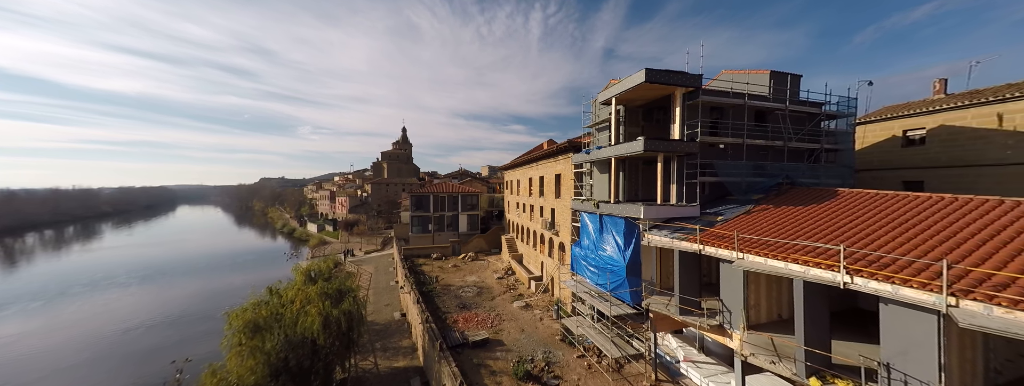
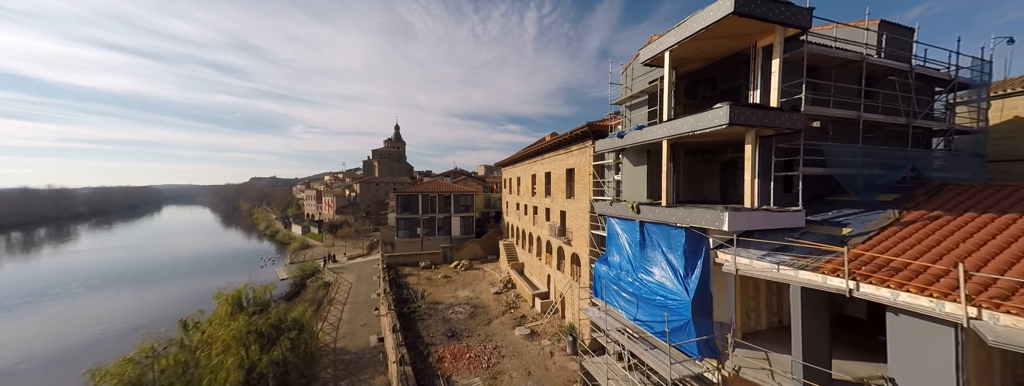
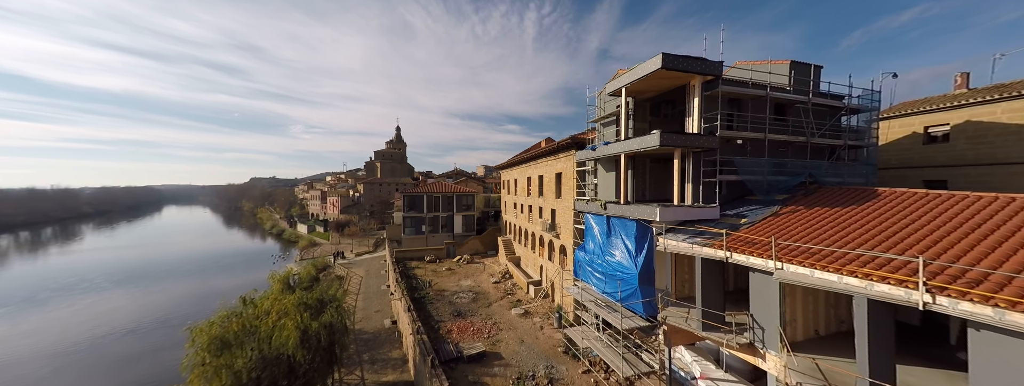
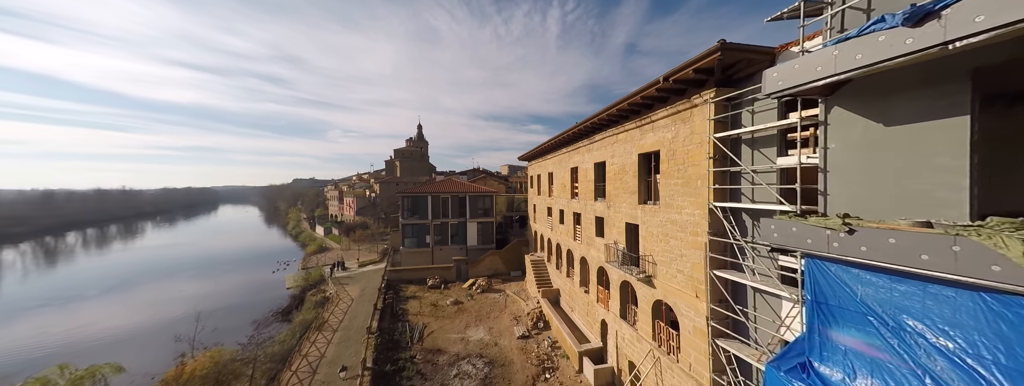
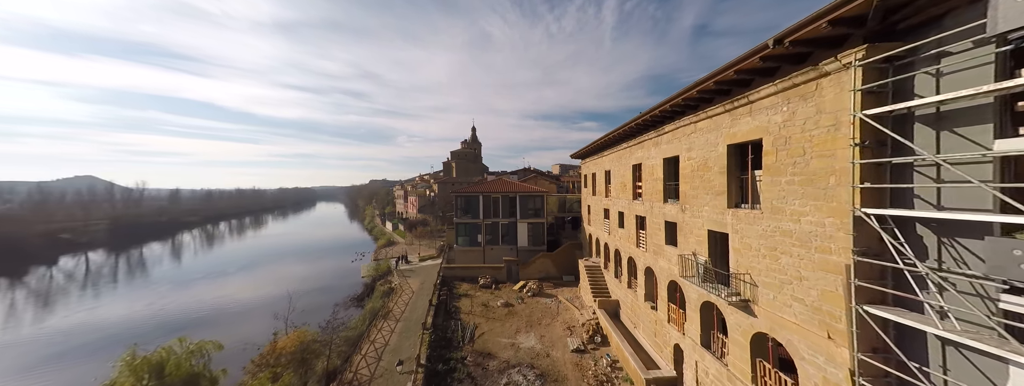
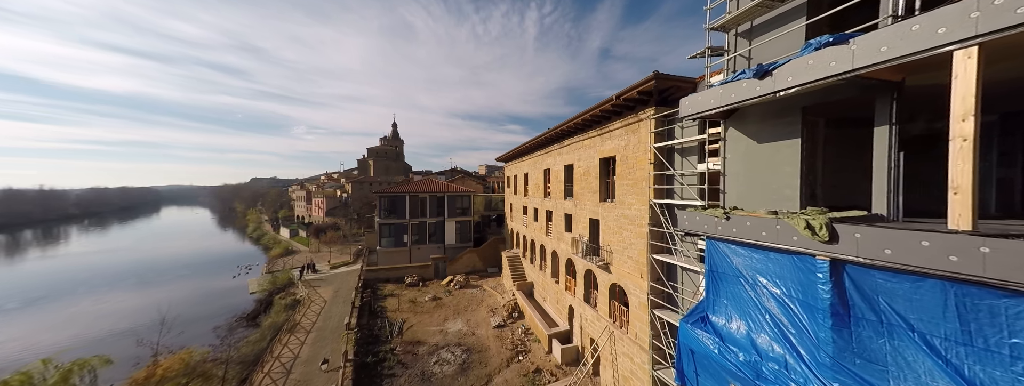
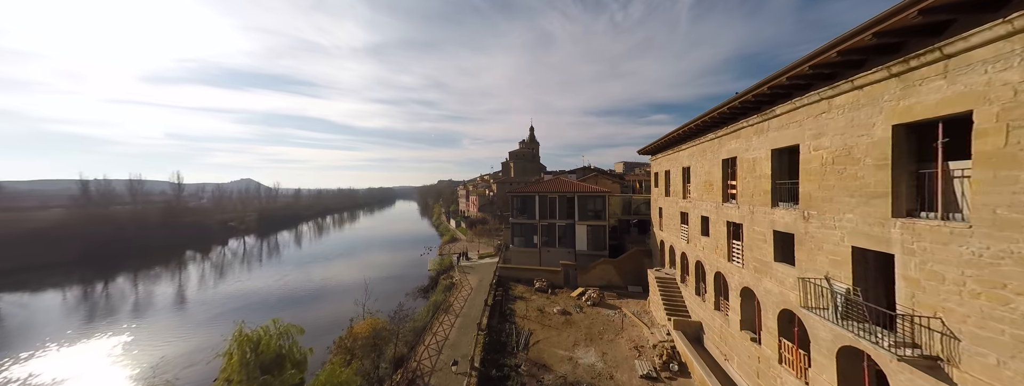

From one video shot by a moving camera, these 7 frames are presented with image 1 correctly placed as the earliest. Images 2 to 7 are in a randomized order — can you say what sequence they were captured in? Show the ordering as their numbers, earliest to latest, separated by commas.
3, 2, 6, 4, 5, 7
